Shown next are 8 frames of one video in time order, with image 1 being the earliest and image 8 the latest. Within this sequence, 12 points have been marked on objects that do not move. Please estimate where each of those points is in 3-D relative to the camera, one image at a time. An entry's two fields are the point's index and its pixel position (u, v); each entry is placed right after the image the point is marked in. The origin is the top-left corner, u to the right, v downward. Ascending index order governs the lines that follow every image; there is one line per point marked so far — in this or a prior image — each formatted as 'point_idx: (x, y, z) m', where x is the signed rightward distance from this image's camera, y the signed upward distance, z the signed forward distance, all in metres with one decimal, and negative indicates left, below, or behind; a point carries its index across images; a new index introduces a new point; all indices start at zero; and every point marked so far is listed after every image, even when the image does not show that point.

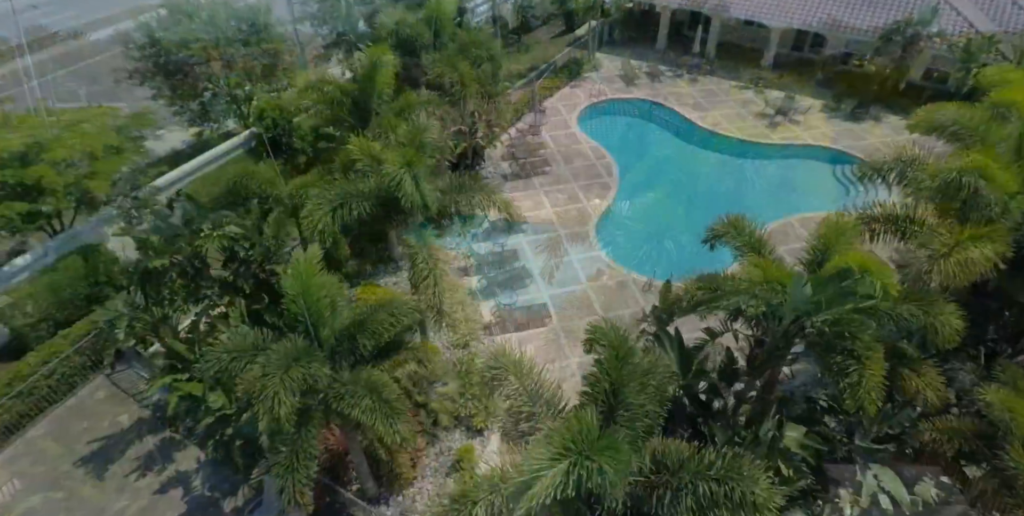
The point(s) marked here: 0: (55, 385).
0: (-11.4, -3.2, +14.1) m
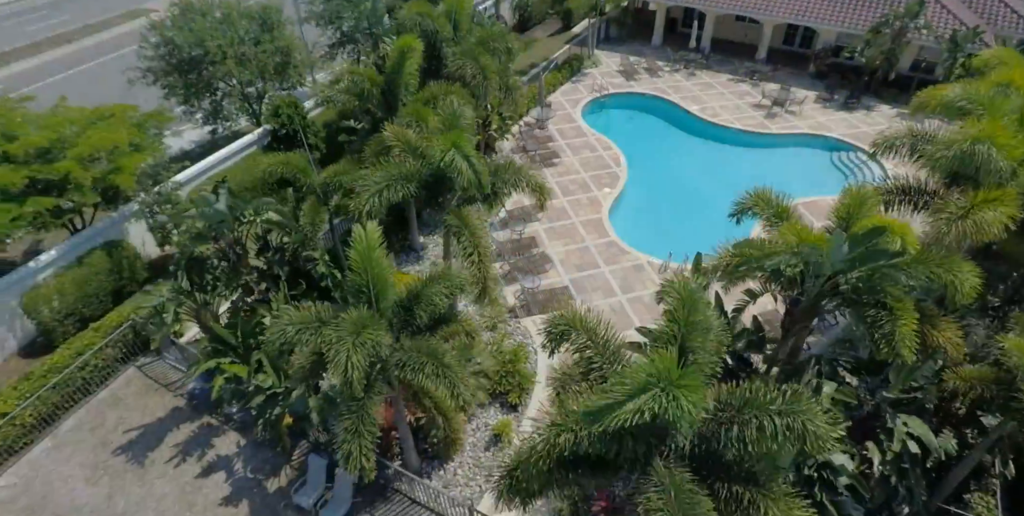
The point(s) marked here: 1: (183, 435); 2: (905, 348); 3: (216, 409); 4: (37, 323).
0: (-10.7, -3.0, +14.2) m
1: (-7.9, -4.2, +13.5) m
2: (+5.8, -1.3, +8.4) m
3: (-7.3, -3.7, +13.9) m
4: (-13.6, -1.9, +16.1) m
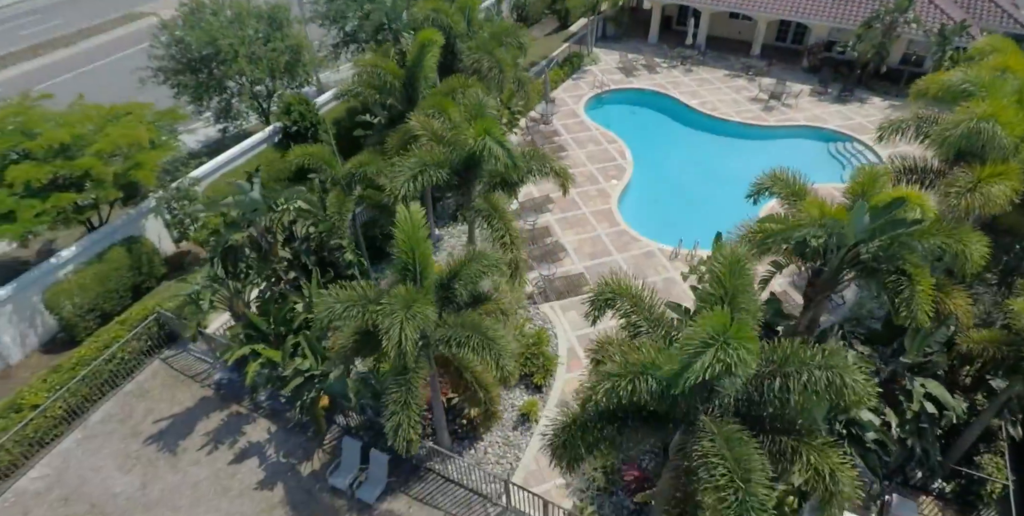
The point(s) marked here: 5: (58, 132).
0: (-10.1, -2.8, +14.4) m
1: (-7.3, -4.0, +13.7) m
2: (+6.5, -0.8, +8.9) m
3: (-6.7, -3.5, +14.2) m
4: (-13.1, -1.8, +16.2) m
5: (-12.3, +3.4, +15.2) m
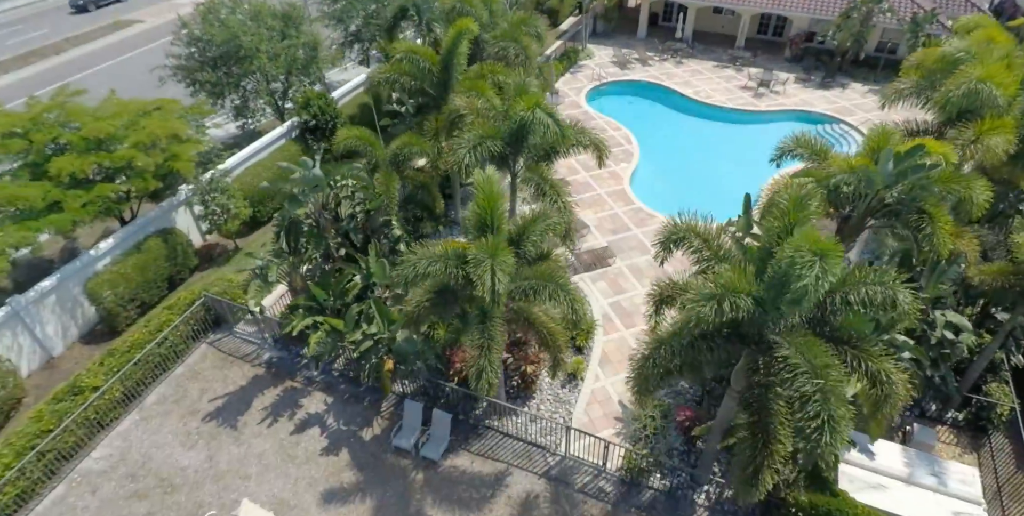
0: (-9.0, -2.5, +14.7) m
1: (-6.1, -3.5, +14.2) m
2: (+7.7, +0.3, +10.1) m
3: (-5.6, -3.0, +14.7) m
4: (-12.1, -1.5, +16.5) m
5: (-11.5, +3.7, +15.5) m
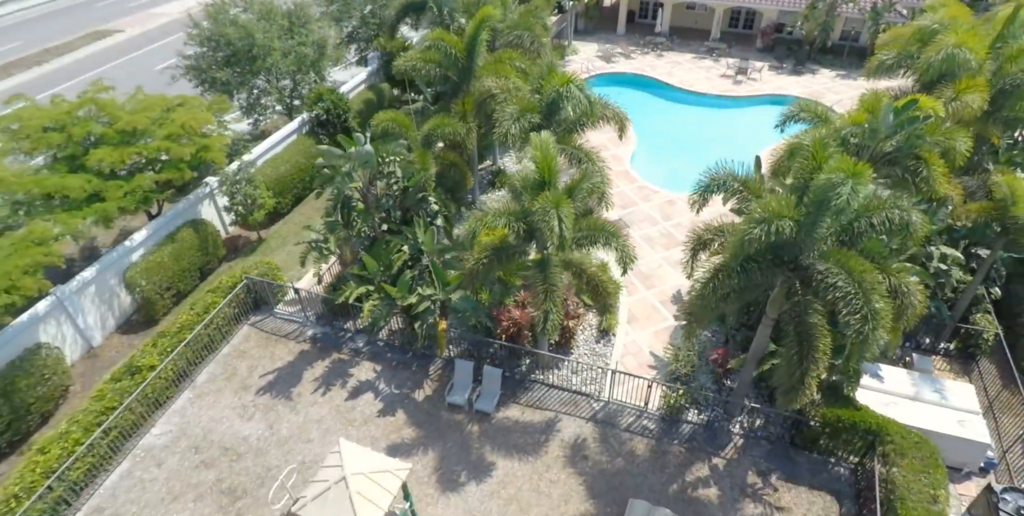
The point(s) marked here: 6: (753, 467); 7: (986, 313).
0: (-8.1, -2.1, +15.2) m
1: (-5.1, -3.0, +14.8) m
2: (+8.7, +1.5, +11.6) m
3: (-4.6, -2.4, +15.4) m
4: (-11.3, -1.3, +16.8) m
5: (-10.8, +4.0, +16.0) m
6: (+5.3, -4.6, +12.4) m
7: (+12.0, -1.4, +14.3) m
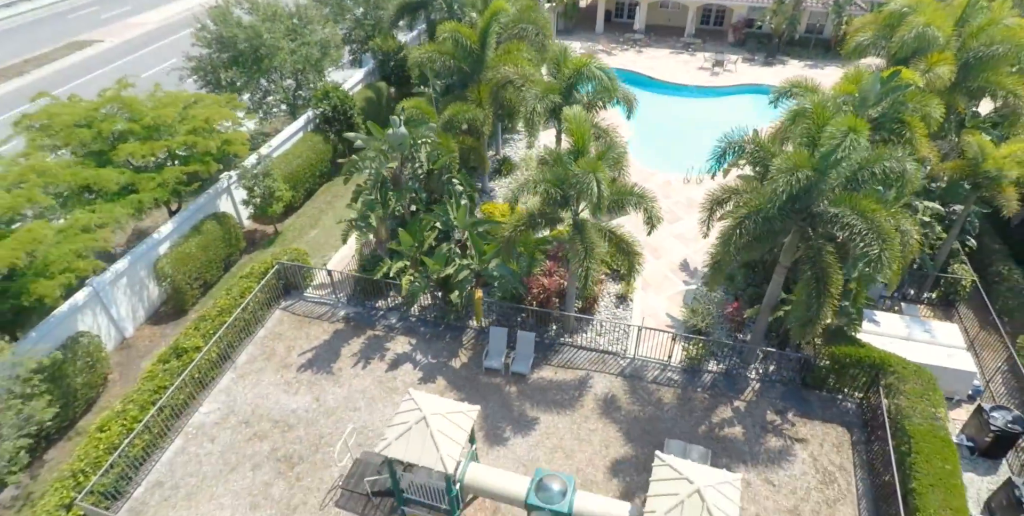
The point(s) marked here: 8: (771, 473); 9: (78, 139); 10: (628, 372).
0: (-7.3, -1.7, +15.8) m
1: (-4.3, -2.5, +15.5) m
2: (+9.5, +2.7, +13.1) m
3: (-3.9, -1.9, +16.1) m
4: (-10.7, -1.1, +17.1) m
5: (-10.4, +4.2, +16.4) m
6: (+6.3, -3.6, +13.6) m
7: (+12.7, -0.1, +15.9) m
8: (+5.7, -4.7, +12.3) m
9: (-11.8, +3.2, +15.3) m
10: (+3.0, -2.9, +14.5) m
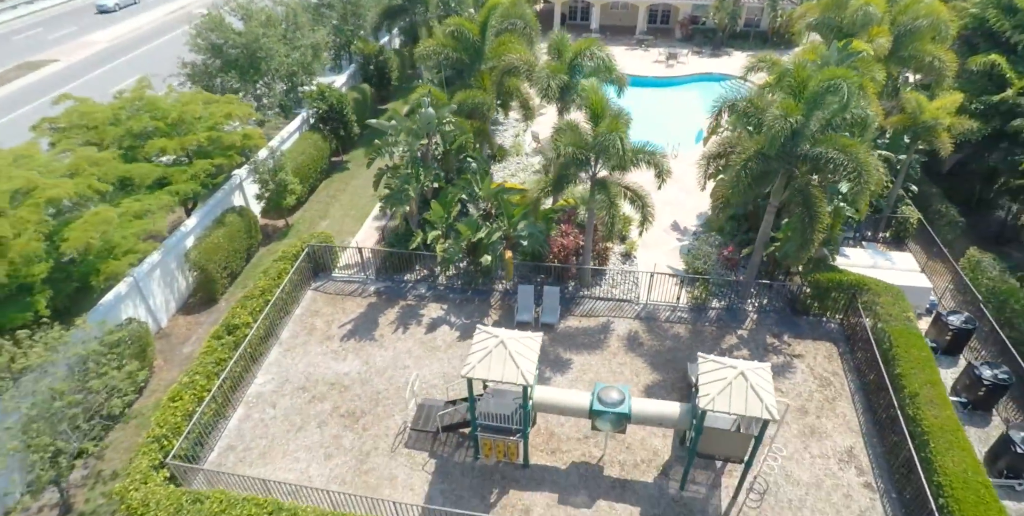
0: (-6.6, -1.2, +16.6) m
1: (-3.6, -1.7, +16.7) m
2: (+10.0, +4.4, +15.7) m
3: (-3.3, -1.1, +17.3) m
4: (-10.2, -0.8, +17.7) m
5: (-10.2, +4.5, +17.1) m
6: (+7.2, -2.1, +15.8) m
7: (+13.1, +1.8, +18.7) m
8: (+6.8, -3.2, +14.4) m
9: (-11.4, +3.4, +15.9) m
10: (+3.8, -1.7, +16.4) m
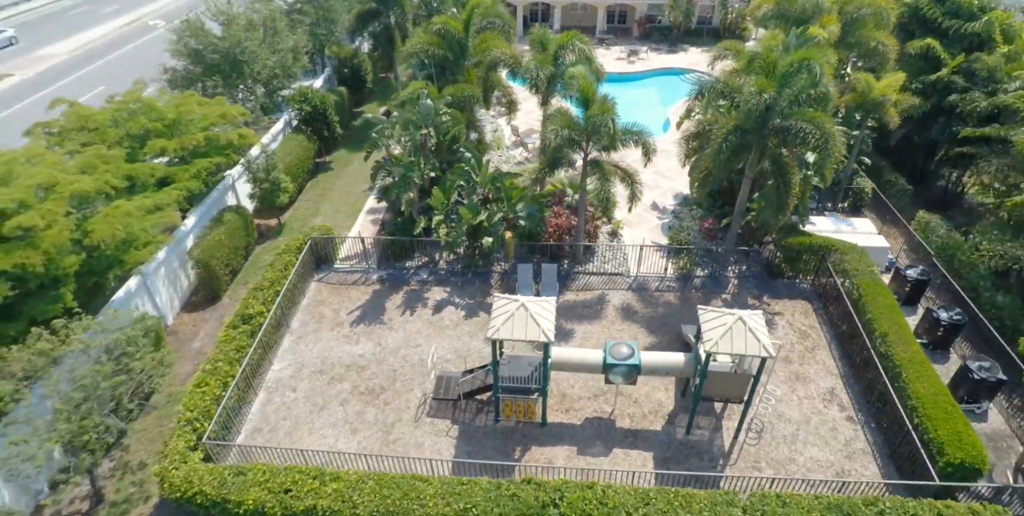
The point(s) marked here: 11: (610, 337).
0: (-6.6, -0.9, +17.1) m
1: (-3.5, -1.3, +17.3) m
2: (+9.7, +5.5, +17.4) m
3: (-3.3, -0.7, +18.0) m
4: (-10.2, -0.8, +18.0) m
5: (-10.5, +4.6, +17.4) m
6: (+7.3, -1.1, +17.2) m
7: (+12.8, +3.0, +20.6) m
8: (+7.0, -2.2, +15.8) m
9: (-11.5, +3.4, +16.1) m
10: (+3.8, -0.9, +17.6) m
11: (+2.8, -2.2, +15.8) m
